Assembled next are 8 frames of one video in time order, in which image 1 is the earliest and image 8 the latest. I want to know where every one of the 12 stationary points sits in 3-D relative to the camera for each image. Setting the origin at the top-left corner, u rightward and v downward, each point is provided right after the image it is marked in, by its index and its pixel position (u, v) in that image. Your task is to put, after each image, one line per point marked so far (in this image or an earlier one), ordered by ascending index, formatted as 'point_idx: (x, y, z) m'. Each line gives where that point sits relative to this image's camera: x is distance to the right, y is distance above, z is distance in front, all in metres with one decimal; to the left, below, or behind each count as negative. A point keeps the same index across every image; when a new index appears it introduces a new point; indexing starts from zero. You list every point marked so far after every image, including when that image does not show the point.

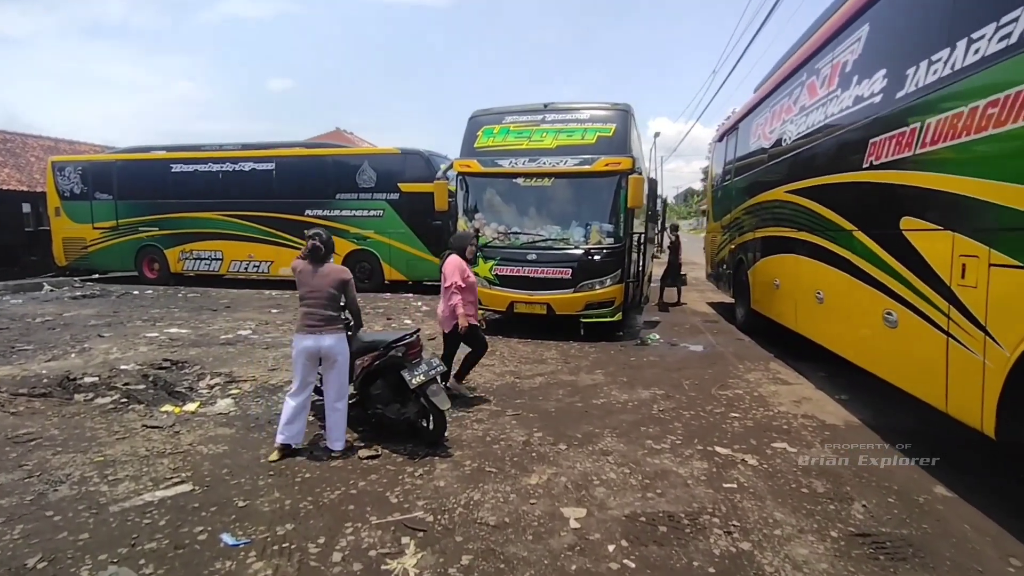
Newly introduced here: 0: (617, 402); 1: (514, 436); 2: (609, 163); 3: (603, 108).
0: (+1.6, -1.7, +5.7) m
1: (+0.1, -1.9, +4.7) m
2: (+2.2, +2.9, +8.6) m
3: (+2.2, +4.5, +9.3) m
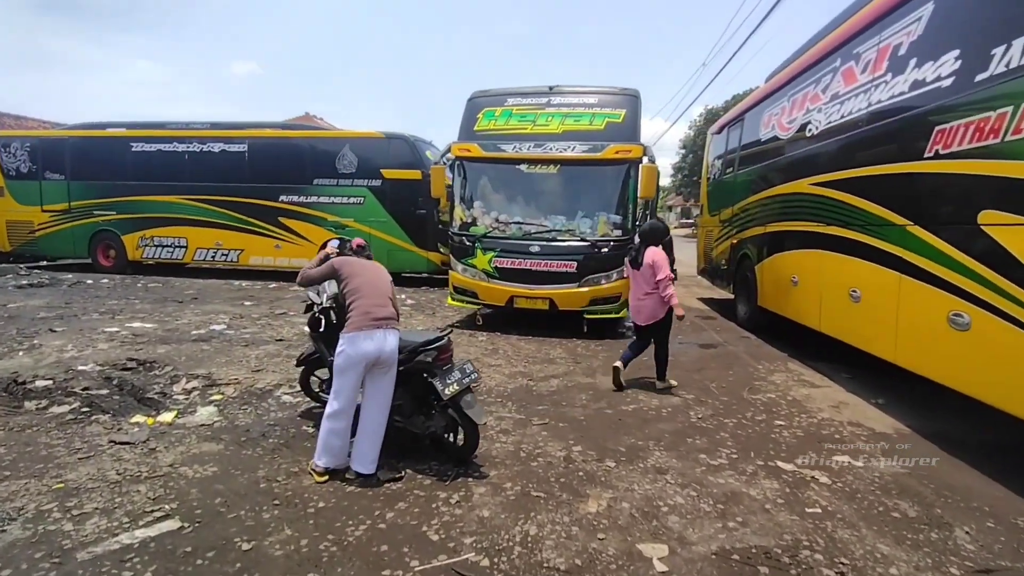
0: (+2.0, -1.7, +5.2) m
1: (+0.5, -1.8, +4.2) m
2: (+2.5, +3.0, +8.1) m
3: (+2.4, +4.6, +8.8) m
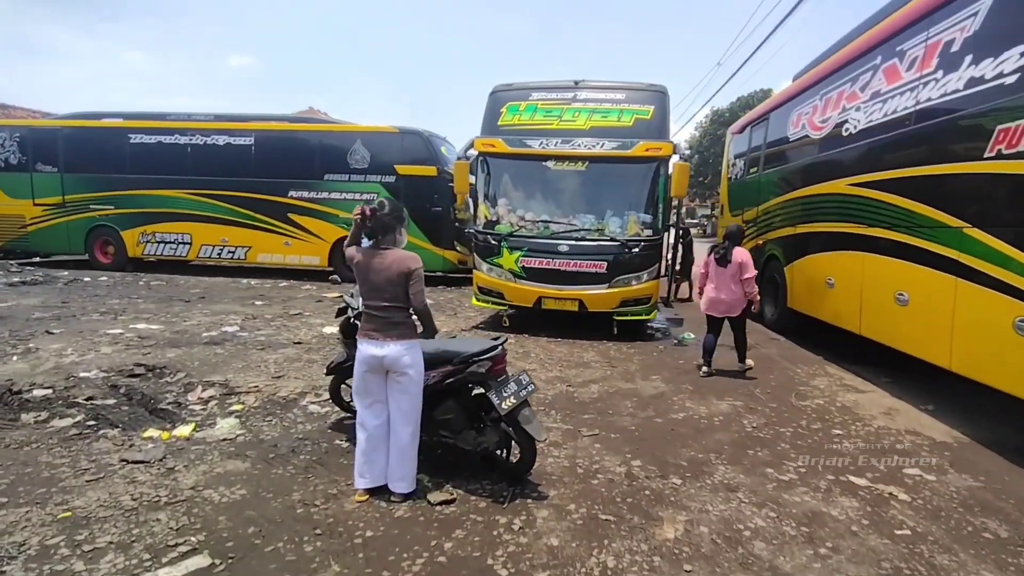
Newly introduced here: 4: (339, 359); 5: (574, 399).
0: (+2.5, -1.7, +5.0) m
1: (+1.0, -1.9, +3.9) m
2: (+2.9, +3.0, +7.8) m
3: (+2.9, +4.6, +8.4) m
4: (-2.1, -0.9, +4.4) m
5: (+0.9, -1.6, +5.4) m
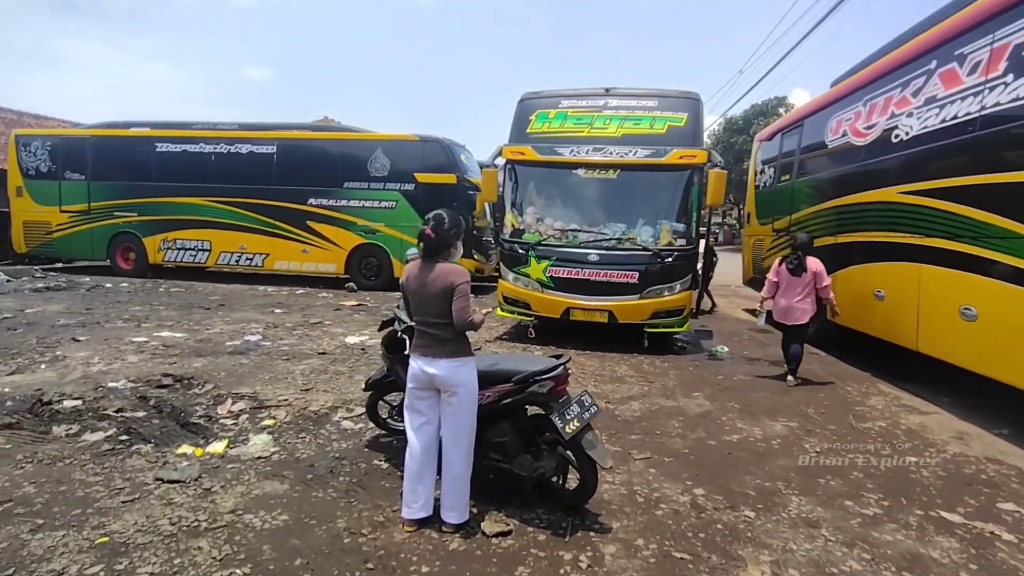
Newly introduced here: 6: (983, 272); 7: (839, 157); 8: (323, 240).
0: (+3.0, -1.9, +4.7) m
1: (+1.5, -2.0, +3.6) m
2: (+3.6, +2.8, +7.6) m
3: (+3.5, +4.4, +8.2) m
4: (-1.6, -1.0, +4.2) m
5: (+1.4, -1.8, +5.1) m
6: (+6.5, +0.2, +5.1) m
7: (+7.0, +2.8, +7.9) m
8: (-6.9, +1.8, +13.6) m
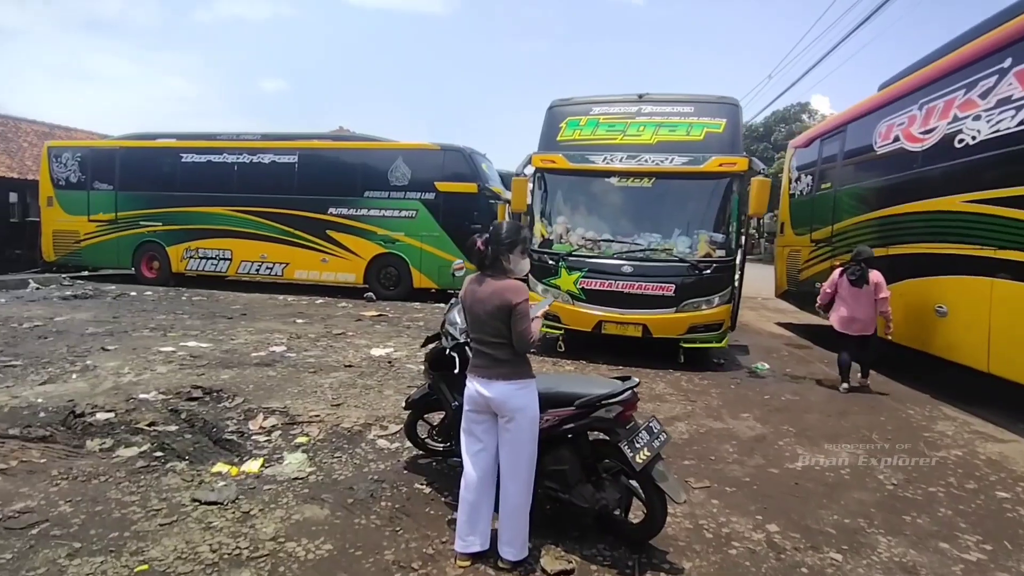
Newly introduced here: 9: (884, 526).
0: (+3.5, -2.1, +4.3) m
1: (+2.0, -2.1, +3.3) m
2: (+4.2, +2.5, +7.4) m
3: (+4.2, +4.1, +8.0) m
4: (-1.0, -1.1, +4.0) m
5: (+2.0, -2.0, +4.8) m
6: (+7.0, 0.0, +4.7) m
7: (+7.7, +2.5, +7.6) m
8: (-6.1, +1.4, +13.6) m
9: (+3.4, -2.1, +3.4) m
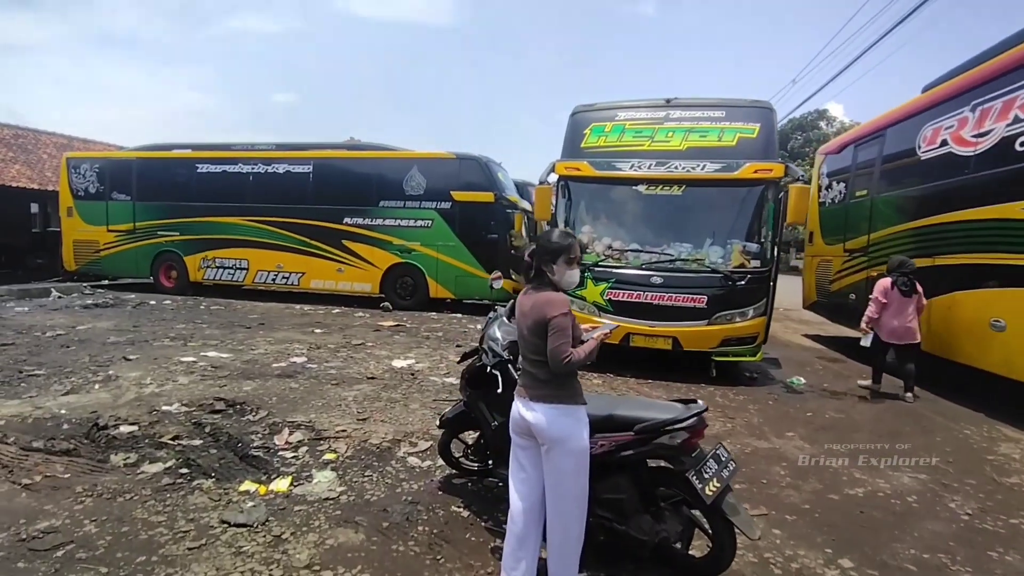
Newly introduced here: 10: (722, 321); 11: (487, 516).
0: (+4.0, -2.2, +4.0) m
1: (+2.4, -2.2, +3.0) m
2: (+4.7, +2.3, +7.2) m
3: (+4.7, +3.9, +7.9) m
4: (-0.6, -1.3, +3.8) m
5: (+2.4, -2.1, +4.5) m
6: (+7.5, -0.2, +4.4) m
7: (+8.2, +2.3, +7.3) m
8: (-5.5, +1.0, +13.6) m
9: (+3.8, -2.3, +3.1) m
10: (+4.0, -0.6, +7.1) m
11: (-0.2, -2.2, +3.5) m
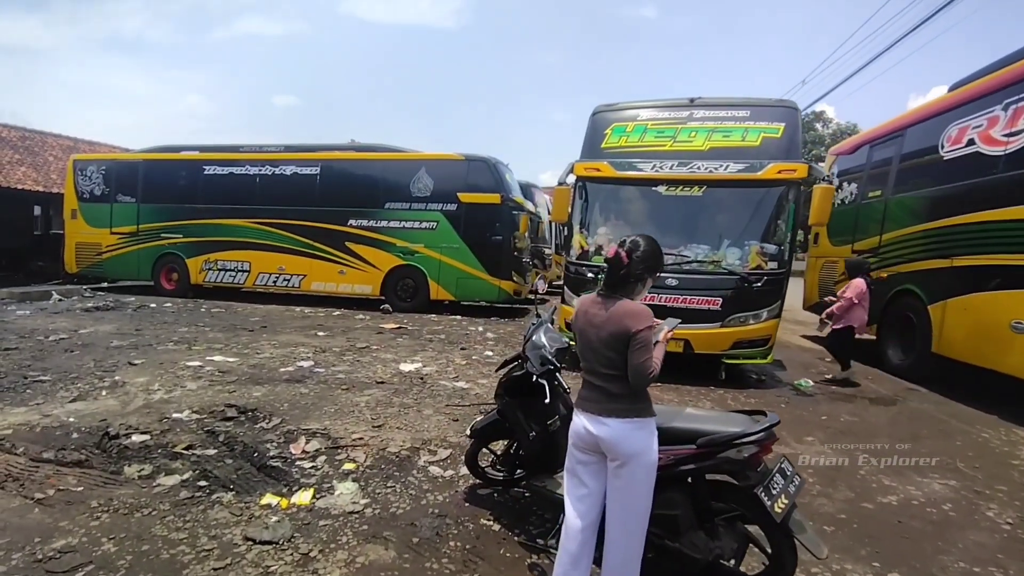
0: (+4.3, -2.2, +3.9) m
1: (+2.7, -2.3, +2.9) m
2: (+5.0, +2.2, +7.1) m
3: (+5.0, +3.8, +7.8) m
4: (-0.3, -1.3, +3.7) m
5: (+2.7, -2.2, +4.4) m
6: (+7.7, -0.2, +4.3) m
7: (+8.4, +2.2, +7.3) m
8: (-5.3, +1.0, +13.4) m
9: (+4.1, -2.3, +3.0) m
10: (+4.2, -0.7, +7.0) m
11: (+0.1, -2.2, +3.4) m
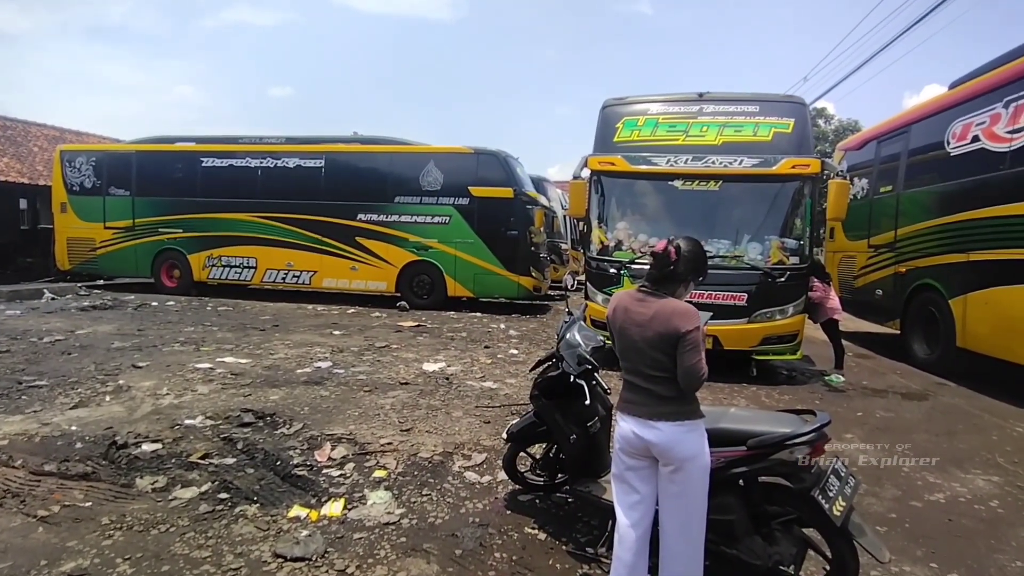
0: (+4.7, -2.2, +3.8) m
1: (+3.1, -2.2, +2.7) m
2: (+5.3, +2.4, +6.9) m
3: (+5.3, +3.9, +7.6) m
4: (+0.1, -1.3, +3.5) m
5: (+3.1, -2.1, +4.3) m
6: (+8.1, -0.1, +4.1) m
7: (+8.8, +2.4, +7.1) m
8: (-4.9, +1.1, +13.2) m
9: (+4.5, -2.3, +2.8) m
10: (+4.6, -0.6, +6.8) m
11: (+0.5, -2.2, +3.2) m
